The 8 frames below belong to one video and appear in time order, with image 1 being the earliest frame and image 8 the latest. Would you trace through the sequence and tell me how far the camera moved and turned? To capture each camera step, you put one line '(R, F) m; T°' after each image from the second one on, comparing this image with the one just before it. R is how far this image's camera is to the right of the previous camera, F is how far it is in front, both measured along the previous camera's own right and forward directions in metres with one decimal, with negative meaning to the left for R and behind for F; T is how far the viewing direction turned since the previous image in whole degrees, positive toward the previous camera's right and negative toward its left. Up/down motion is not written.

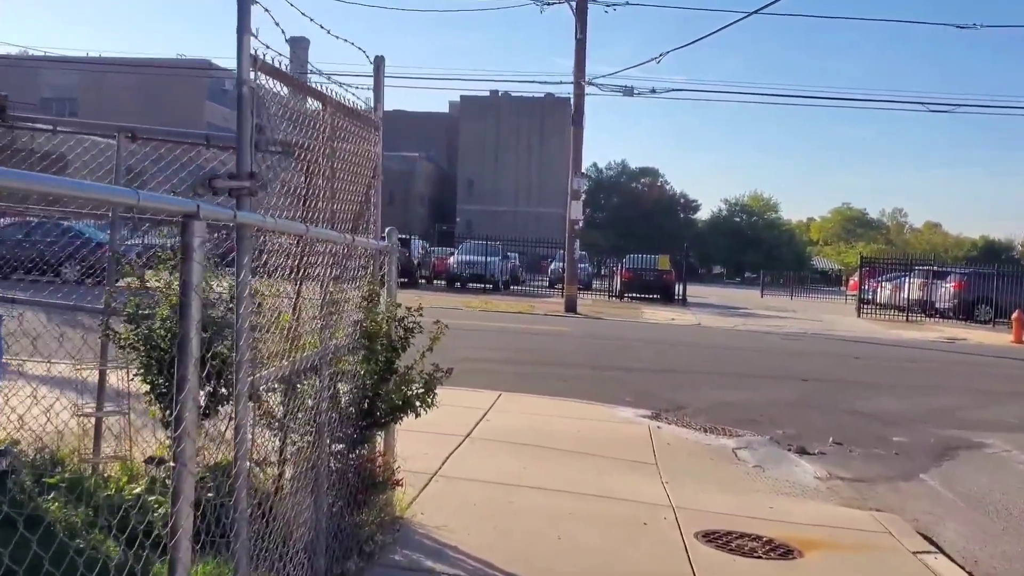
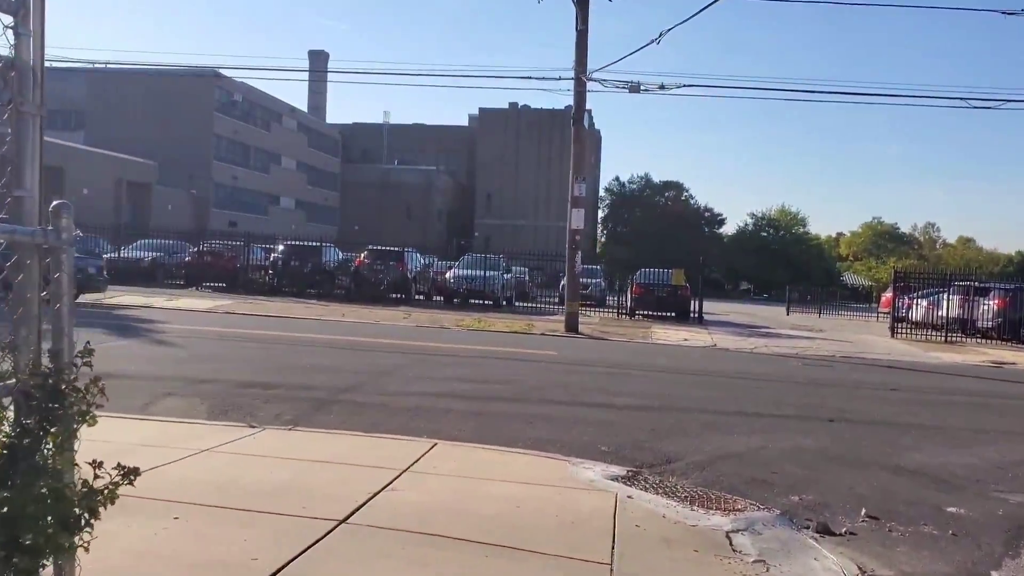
(+0.9, +2.6) m; -2°
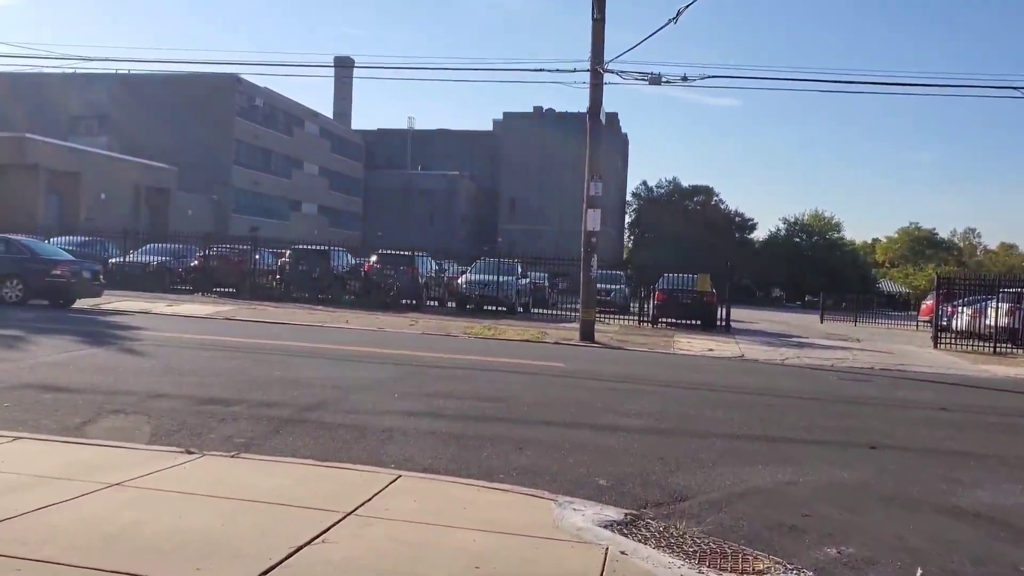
(+0.4, +1.5) m; -2°
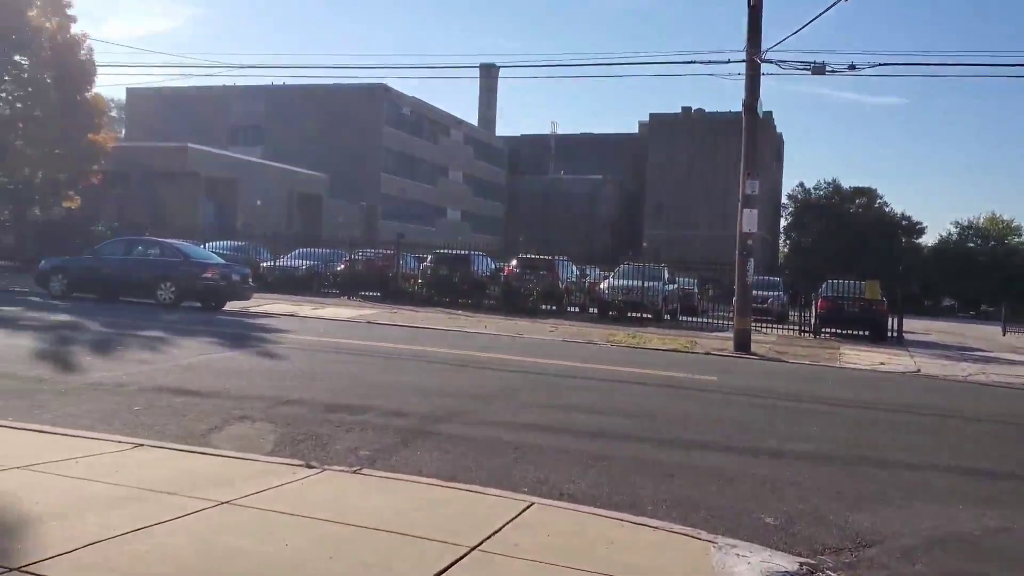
(-0.1, +1.0) m; -9°
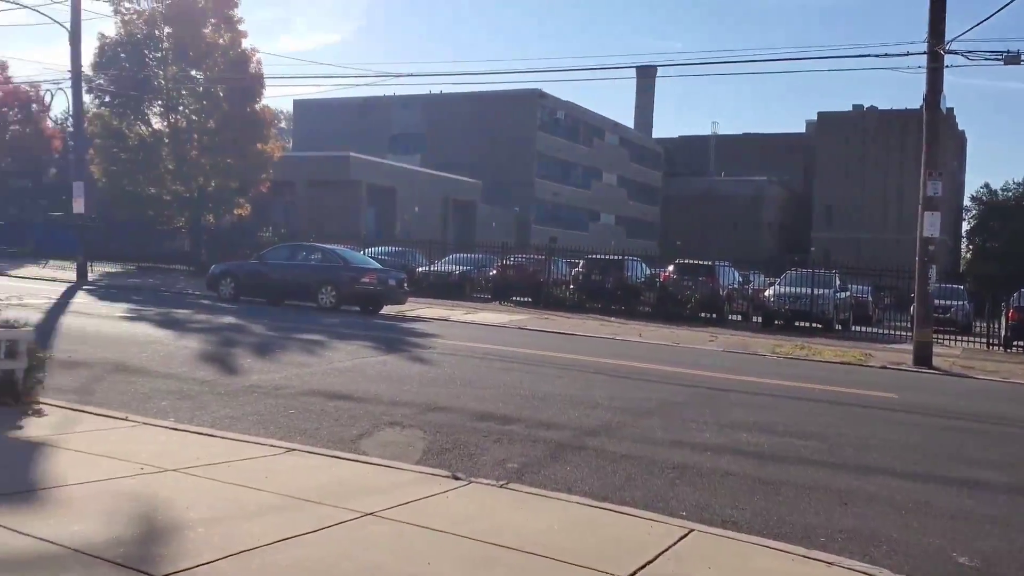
(0.0, +0.4) m; -9°
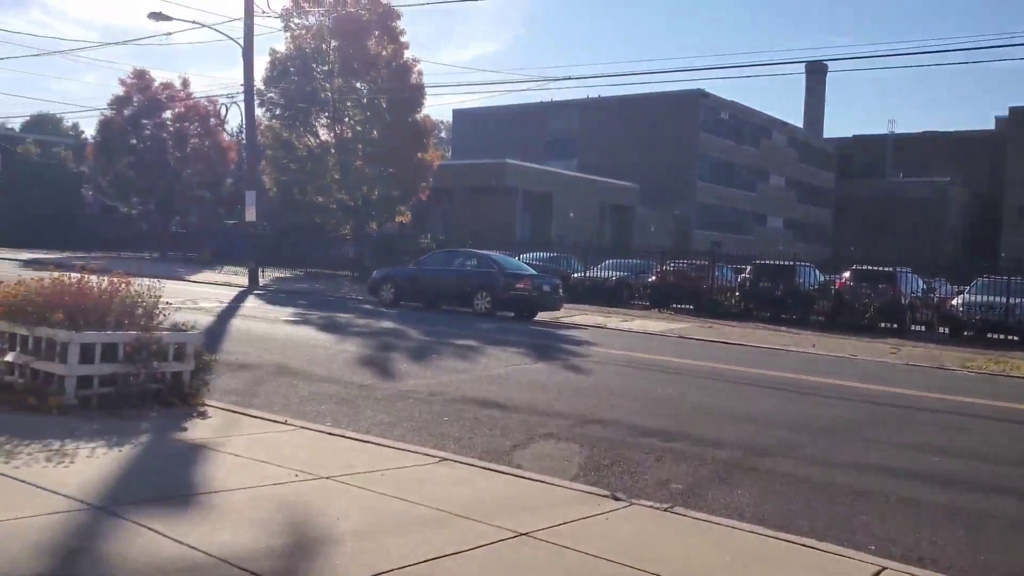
(-0.1, +0.4) m; -10°
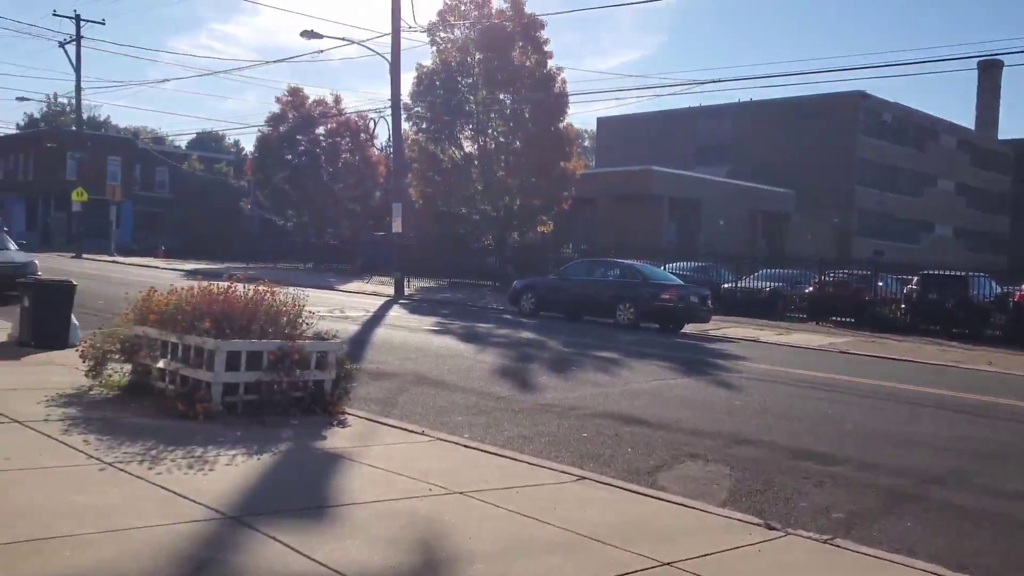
(0.0, +0.3) m; -9°
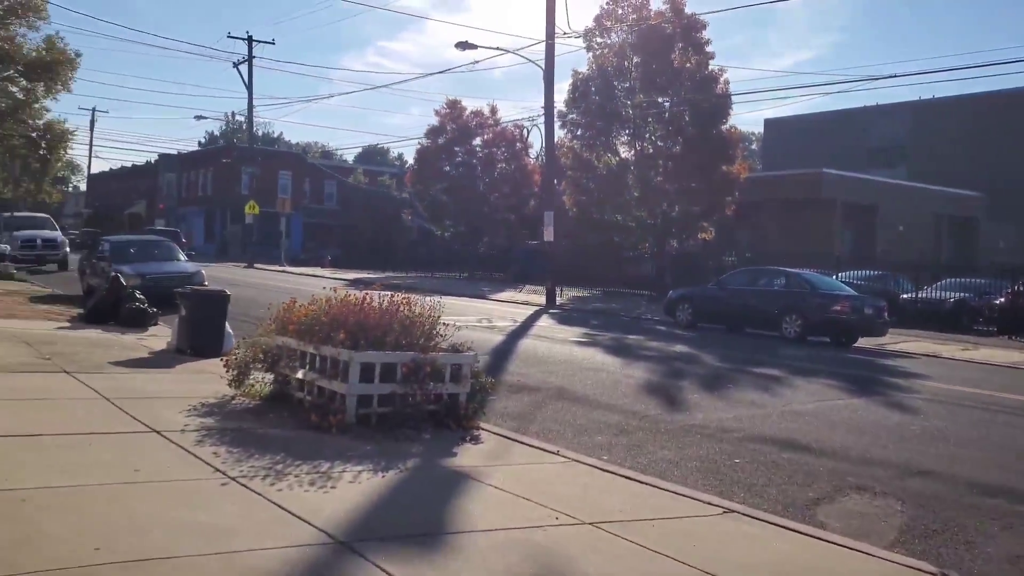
(+0.2, +0.4) m; -10°
